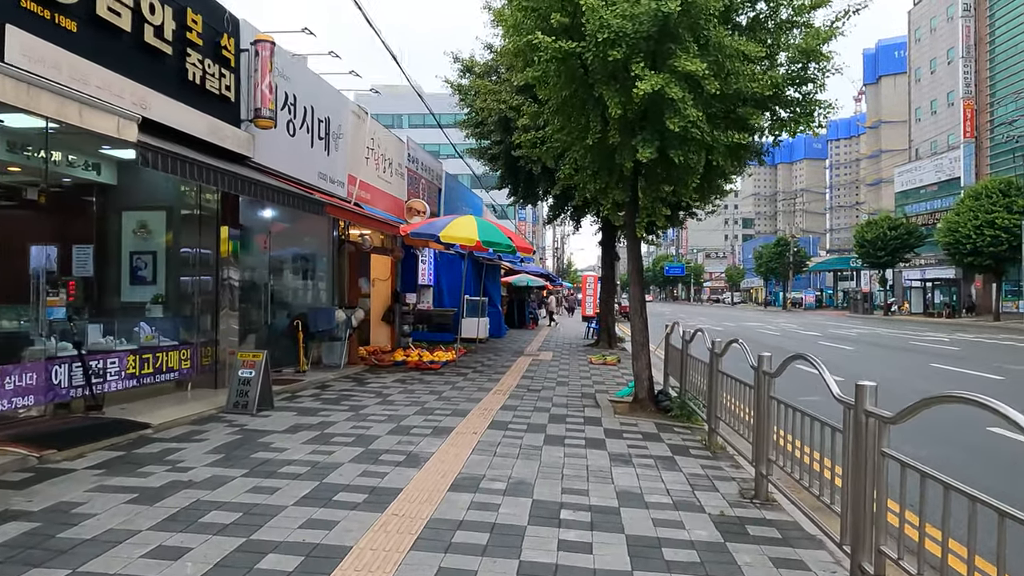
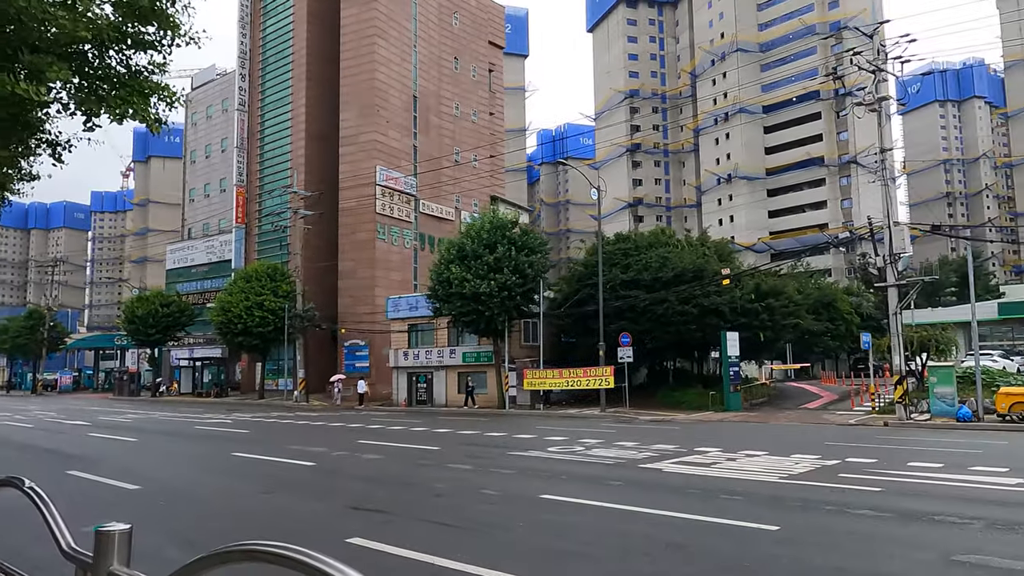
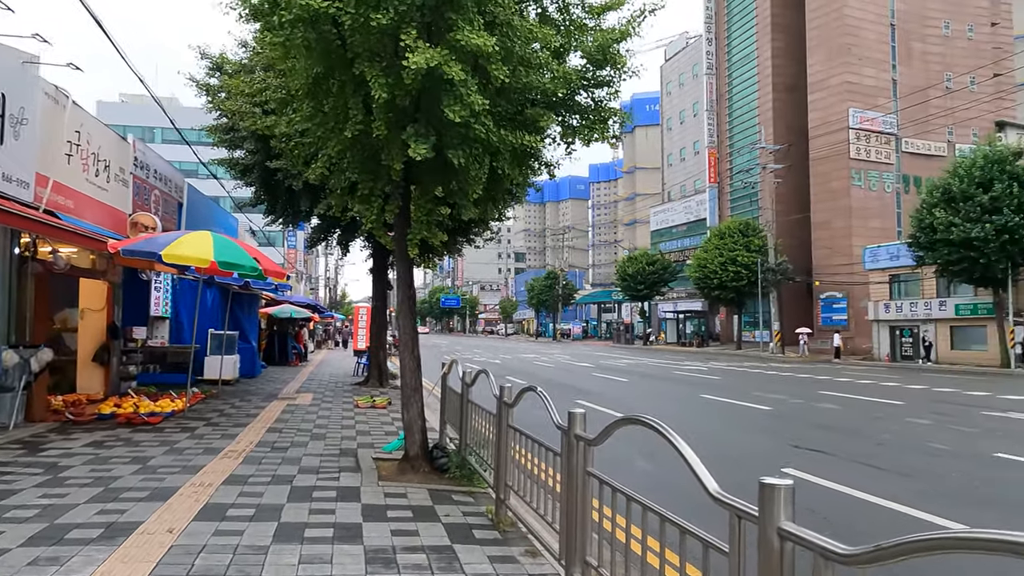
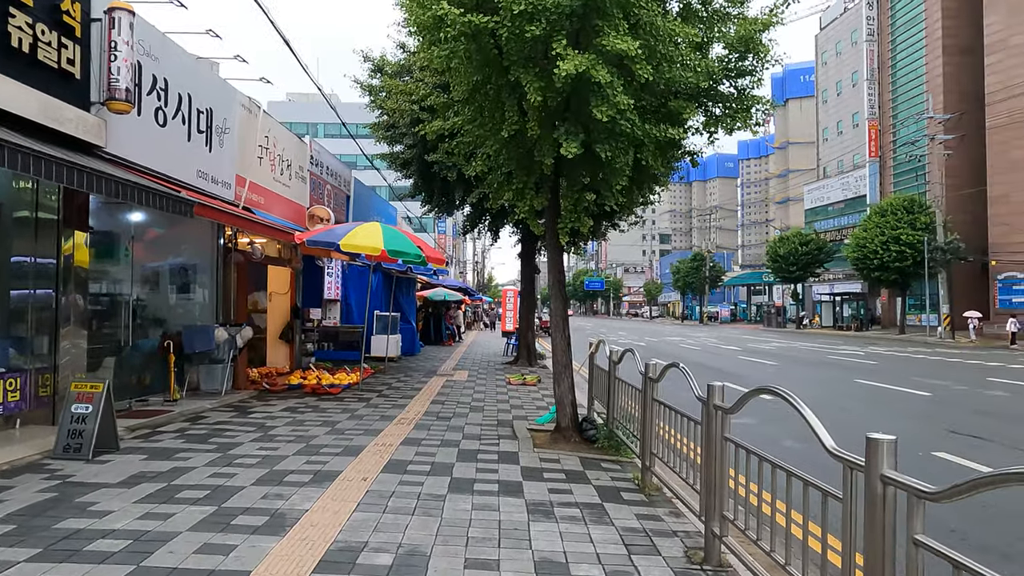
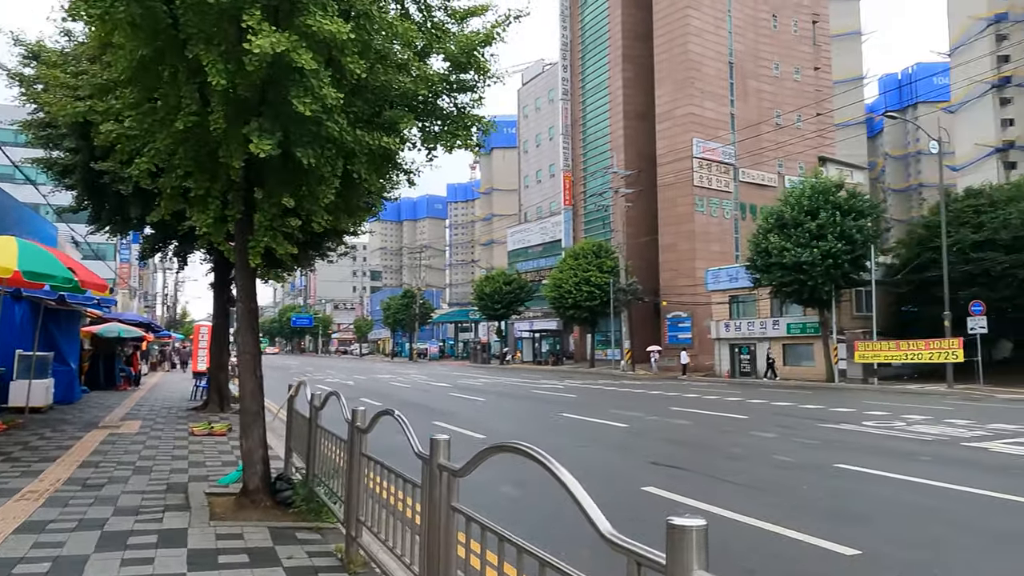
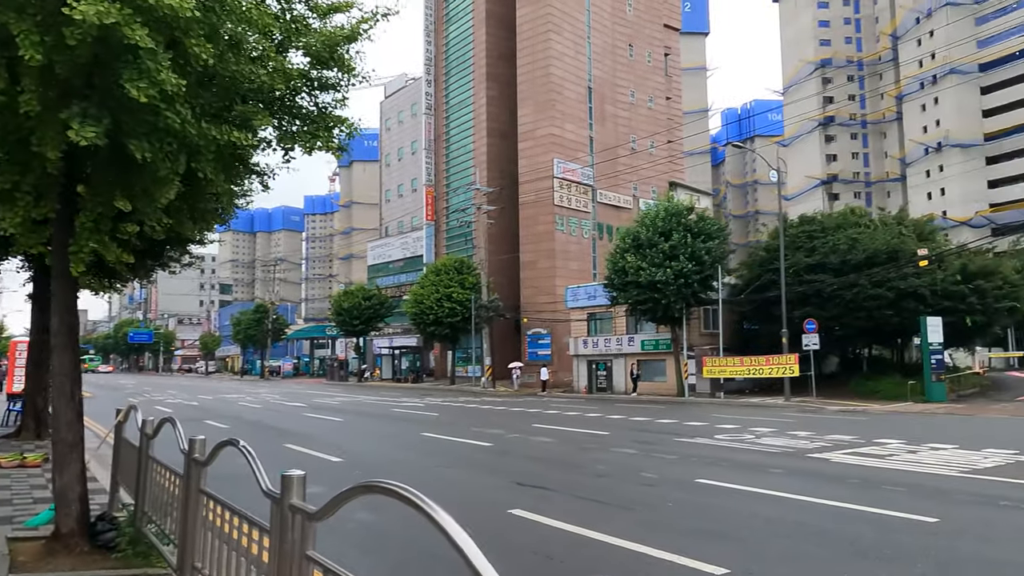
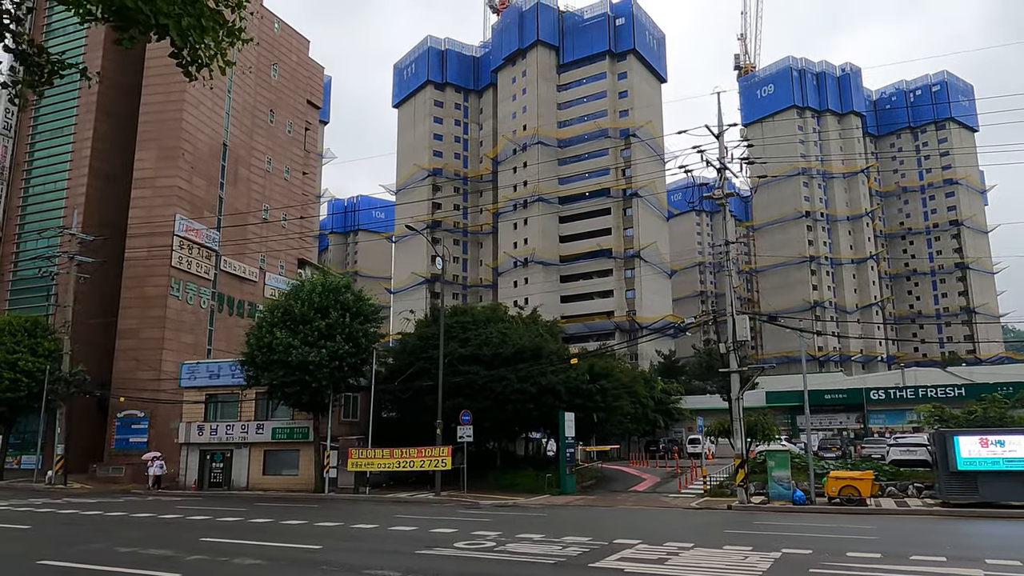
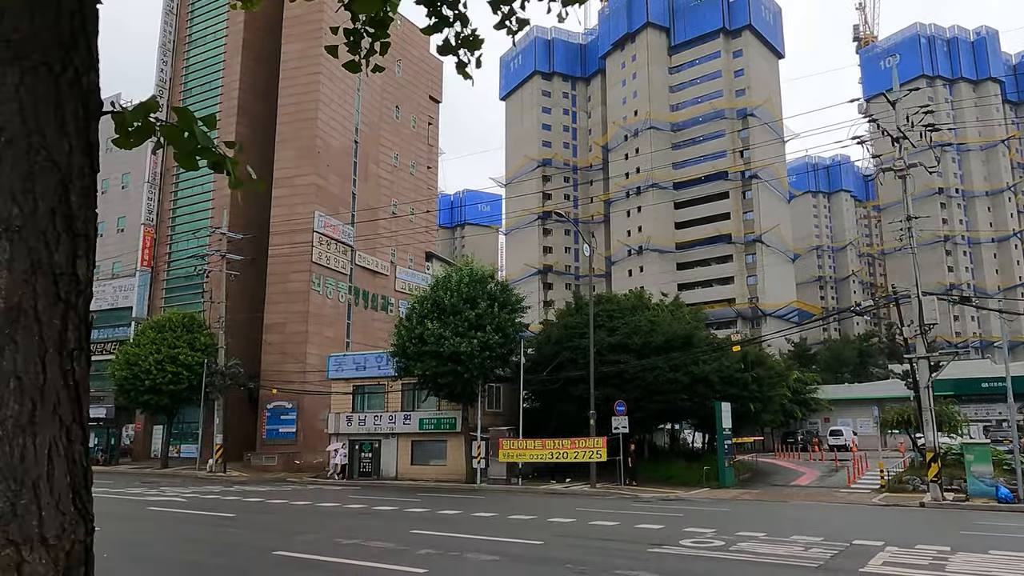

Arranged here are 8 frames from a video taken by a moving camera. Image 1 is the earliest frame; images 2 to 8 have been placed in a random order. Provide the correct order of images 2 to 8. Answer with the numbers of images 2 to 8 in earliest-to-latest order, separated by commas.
4, 3, 5, 6, 2, 7, 8
